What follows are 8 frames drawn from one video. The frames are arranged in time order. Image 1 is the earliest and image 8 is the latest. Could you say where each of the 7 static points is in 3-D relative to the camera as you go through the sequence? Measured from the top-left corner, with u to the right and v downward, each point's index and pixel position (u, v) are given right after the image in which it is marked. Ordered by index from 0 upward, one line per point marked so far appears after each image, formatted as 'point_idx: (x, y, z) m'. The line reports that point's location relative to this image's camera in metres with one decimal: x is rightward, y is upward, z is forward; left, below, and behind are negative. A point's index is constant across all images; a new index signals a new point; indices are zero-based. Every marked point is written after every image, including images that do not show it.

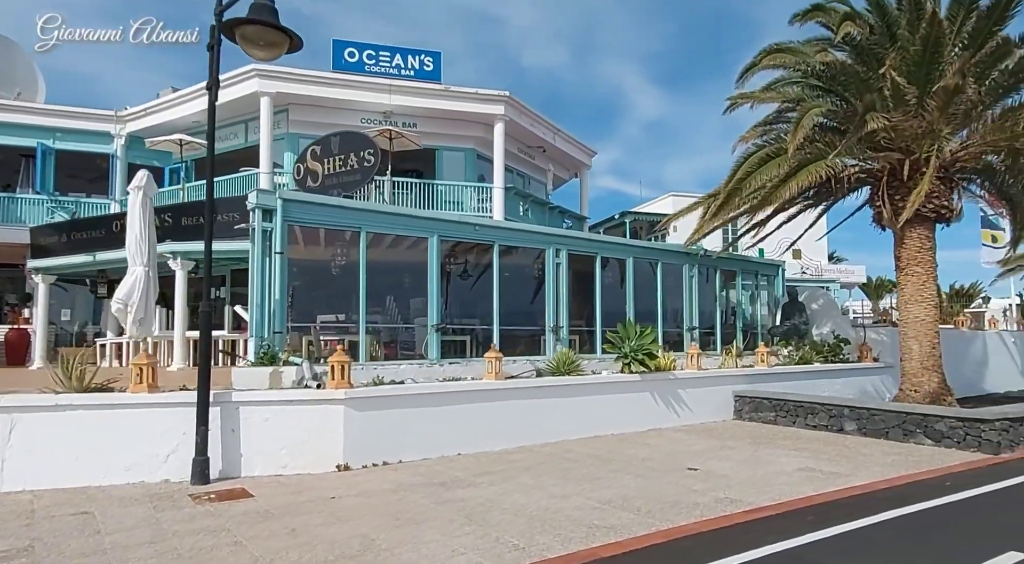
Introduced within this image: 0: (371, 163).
0: (-2.4, +2.0, +11.4) m
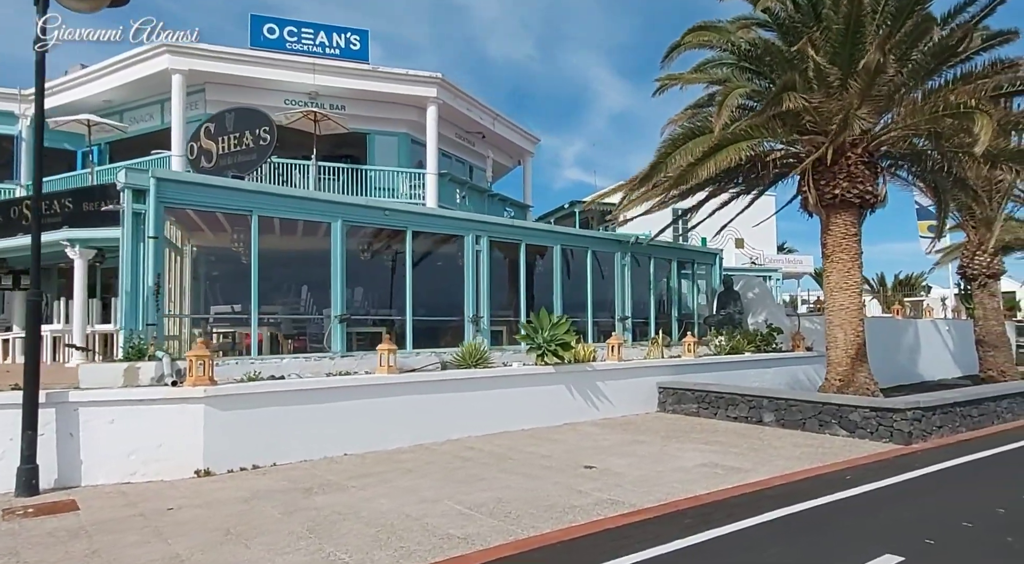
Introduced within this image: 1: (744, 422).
0: (-3.8, +2.2, +10.7) m
1: (+3.8, -2.3, +11.2) m
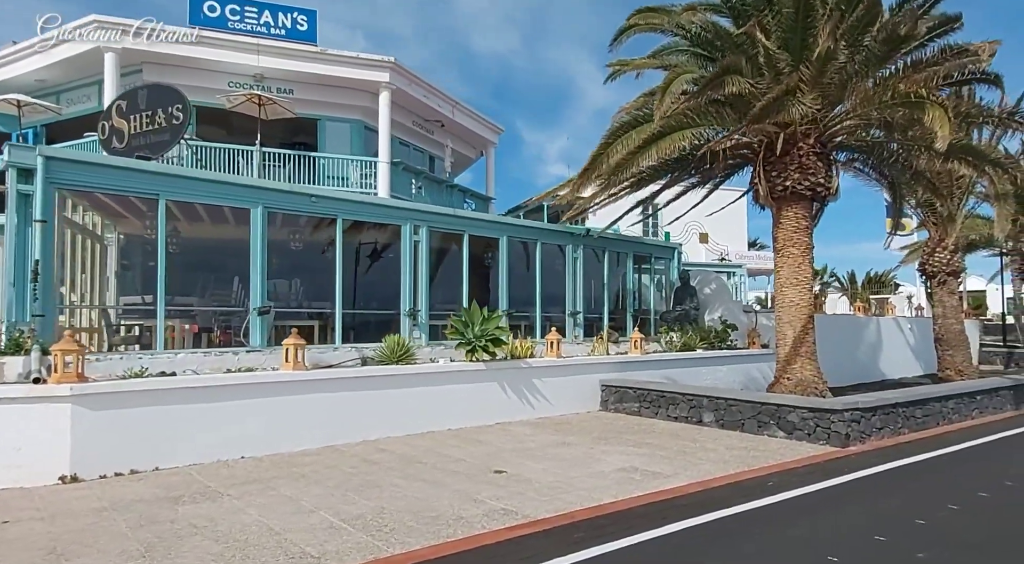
0: (-4.9, +2.4, +10.0) m
1: (+2.7, -2.2, +10.8) m
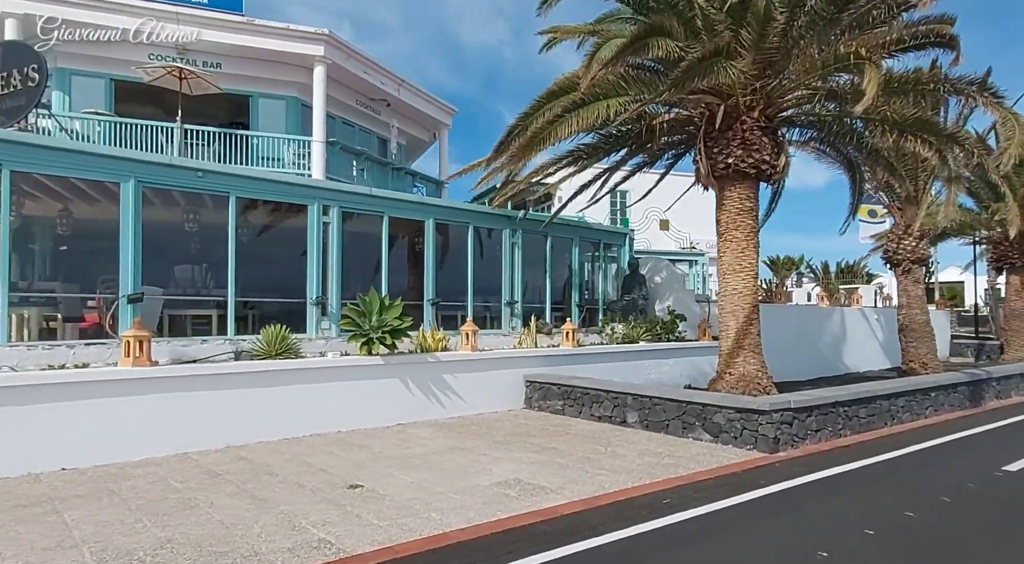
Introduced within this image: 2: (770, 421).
0: (-6.2, +2.6, +8.8) m
1: (+1.4, -2.0, +9.9) m
2: (+3.0, -1.6, +8.0) m
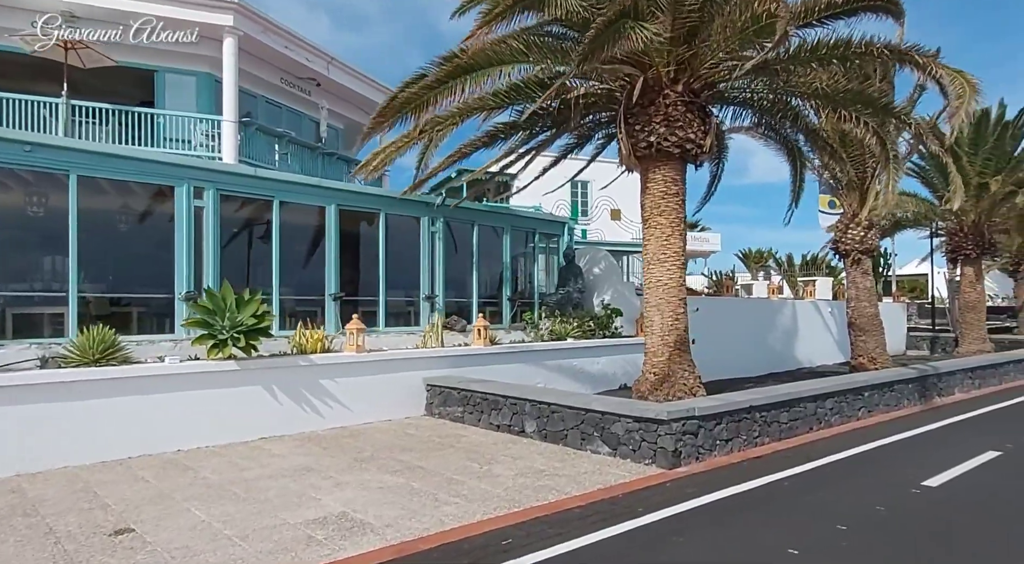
0: (-7.6, +2.7, +7.3) m
1: (-0.1, -1.9, +8.7) m
2: (+1.6, -1.5, +6.9) m
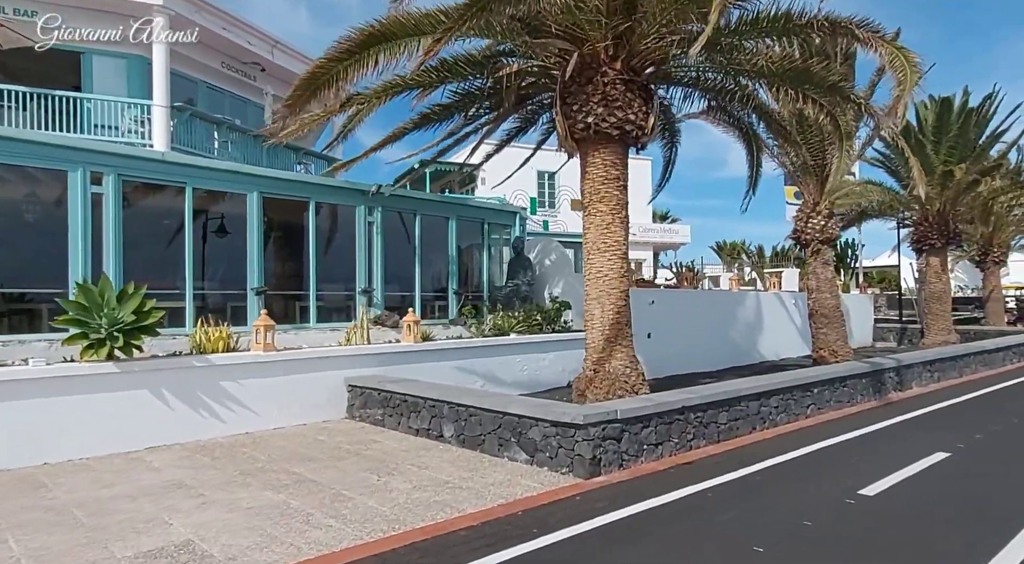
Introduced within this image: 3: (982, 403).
0: (-8.5, +2.7, +6.4) m
1: (-1.0, -1.8, +8.0) m
2: (+0.7, -1.4, +6.3) m
3: (+7.8, -2.0, +11.3) m
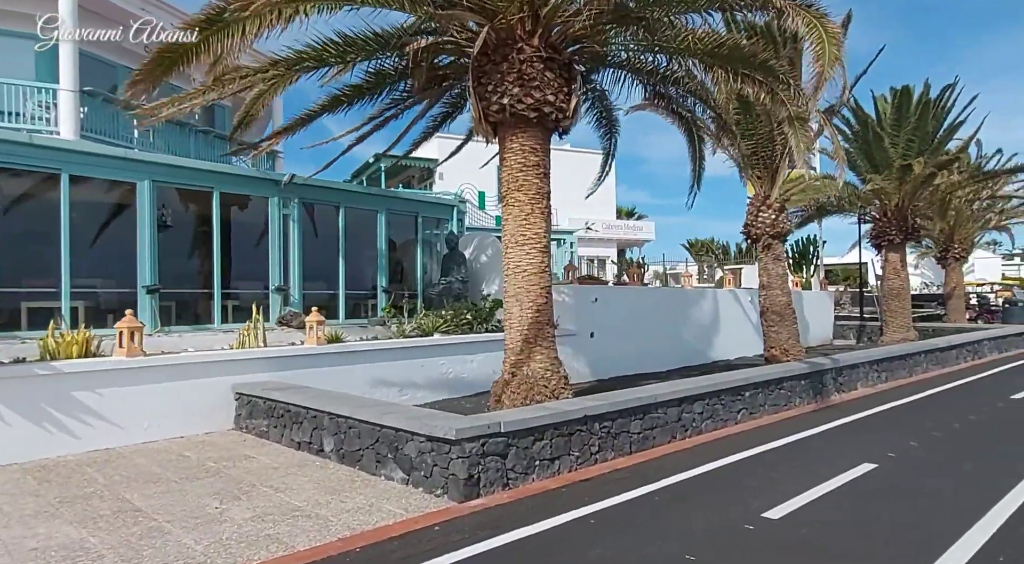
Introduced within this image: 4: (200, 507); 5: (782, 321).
0: (-9.6, +2.7, +5.3) m
1: (-2.2, -1.8, +7.2) m
2: (-0.4, -1.4, +5.5) m
3: (+6.6, -1.9, +10.8) m
4: (-2.4, -1.7, +5.2) m
5: (+6.5, -0.9, +16.3) m
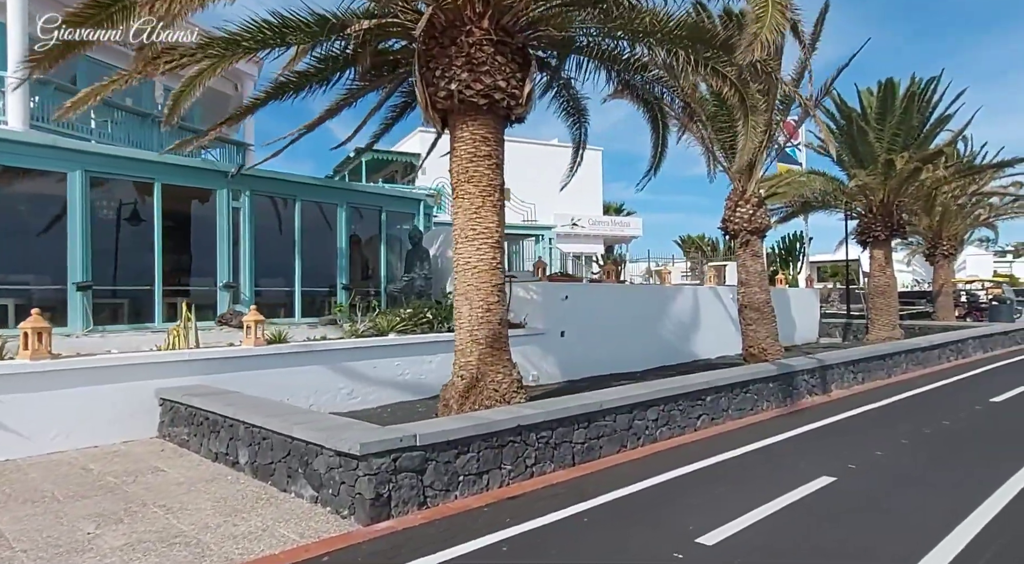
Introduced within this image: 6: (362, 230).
0: (-10.3, +2.8, +4.6) m
1: (-2.8, -1.7, +6.6) m
2: (-1.0, -1.4, +4.9) m
3: (+5.9, -1.9, +10.3) m
4: (-3.0, -1.7, +4.7) m
5: (+5.8, -0.9, +15.8) m
6: (-3.1, +1.1, +13.9) m
